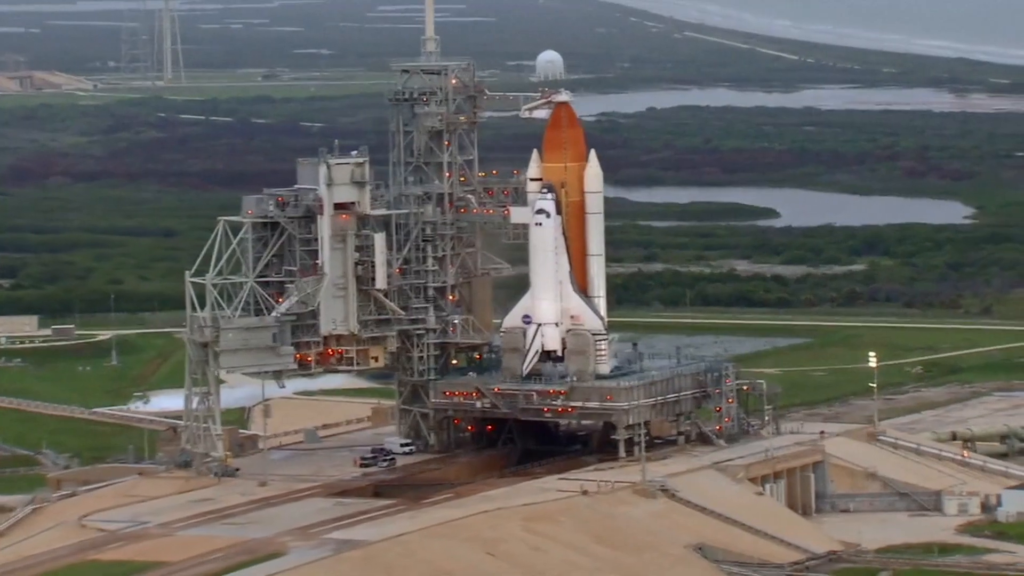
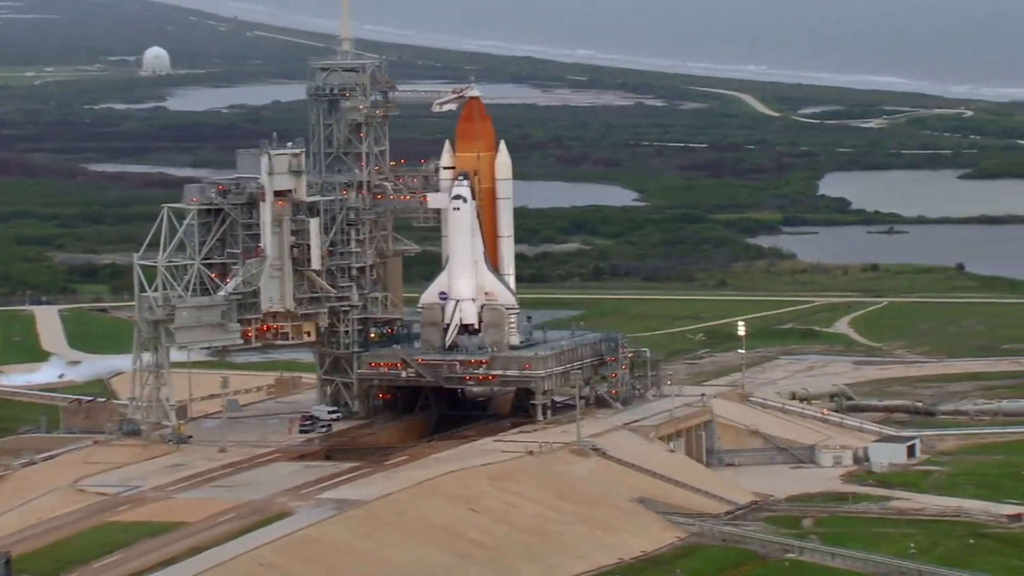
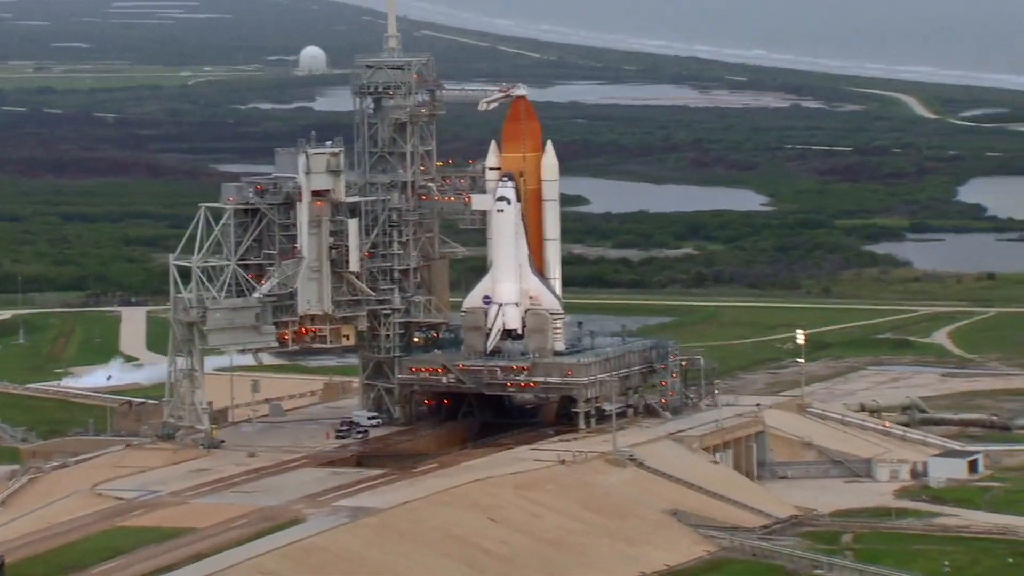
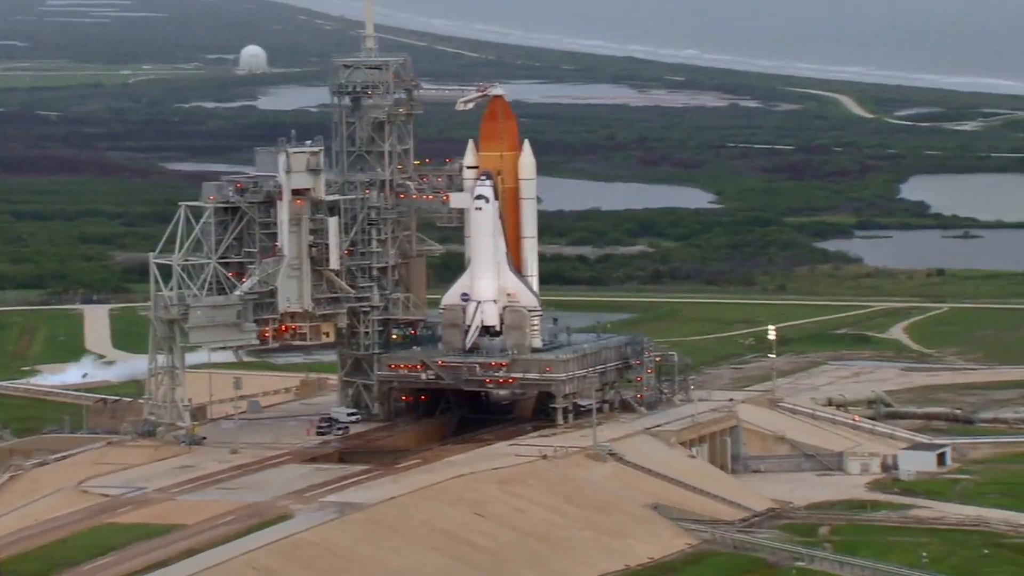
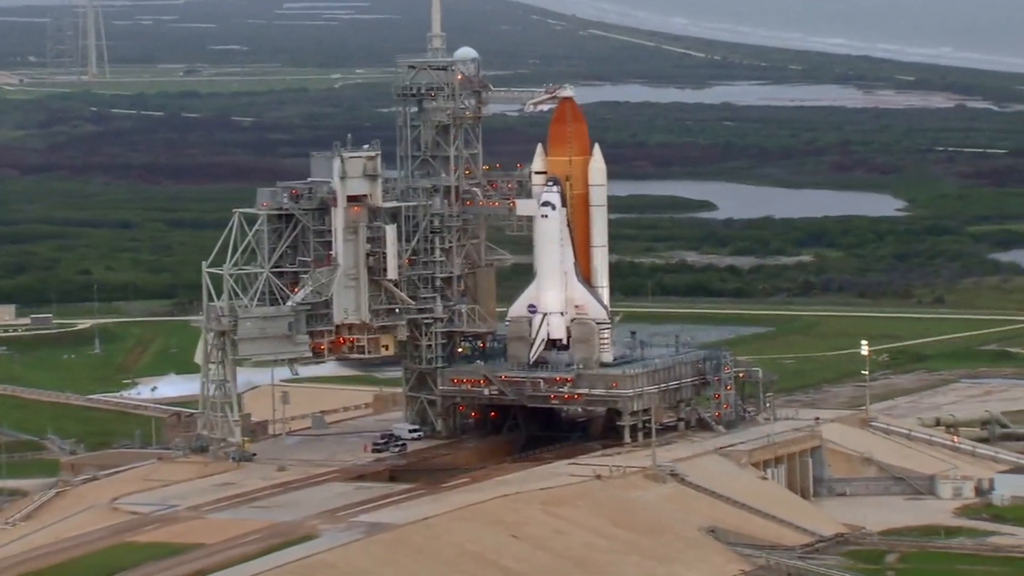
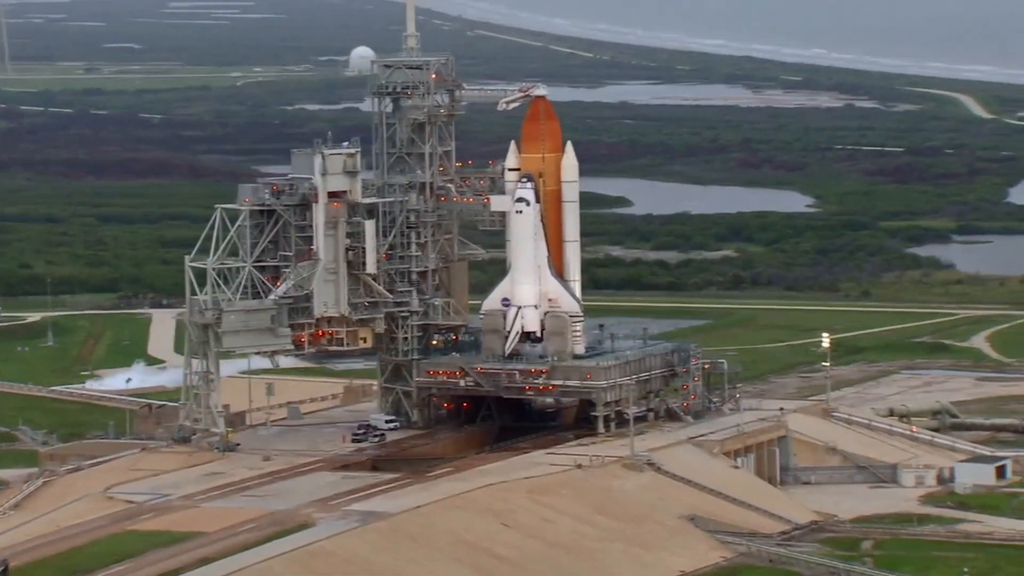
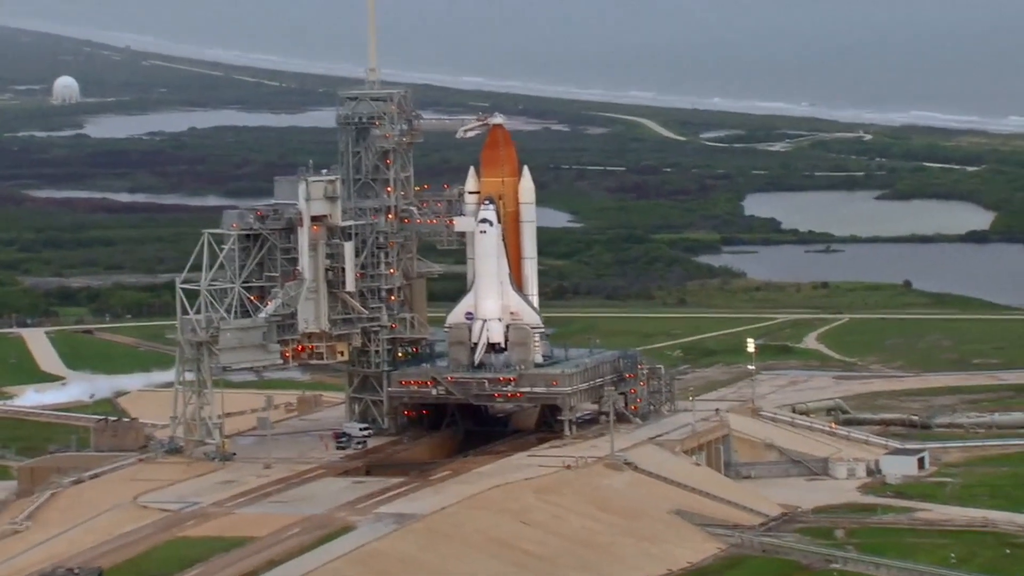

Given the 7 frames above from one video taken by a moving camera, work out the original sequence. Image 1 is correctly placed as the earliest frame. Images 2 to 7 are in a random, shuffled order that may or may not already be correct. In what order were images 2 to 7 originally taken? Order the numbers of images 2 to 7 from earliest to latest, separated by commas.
5, 6, 3, 4, 2, 7
